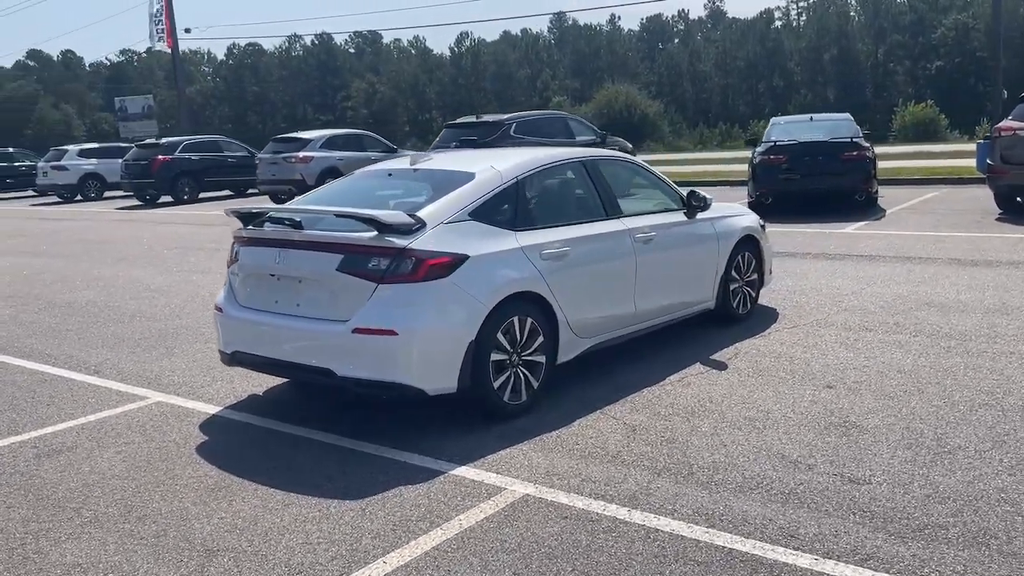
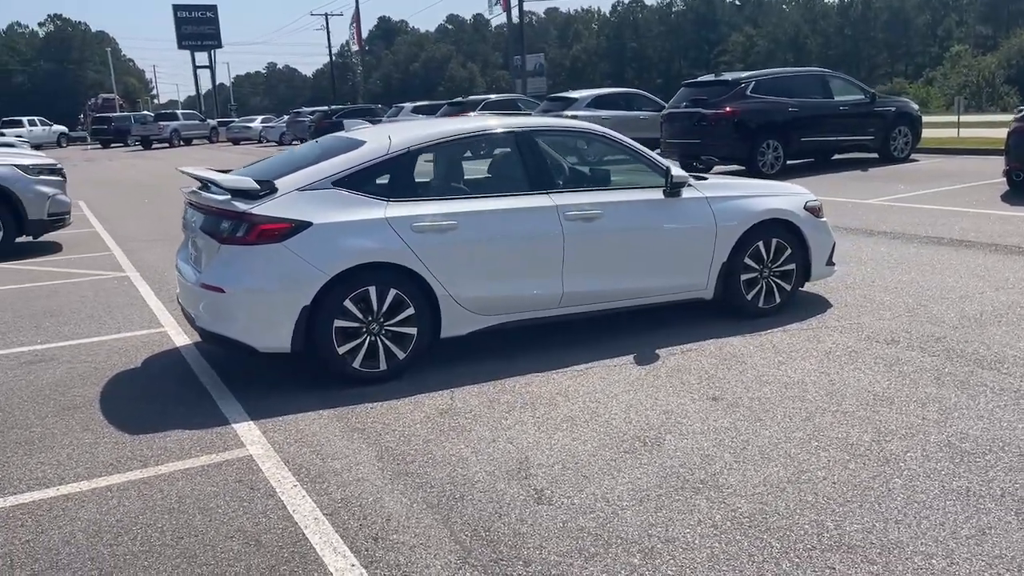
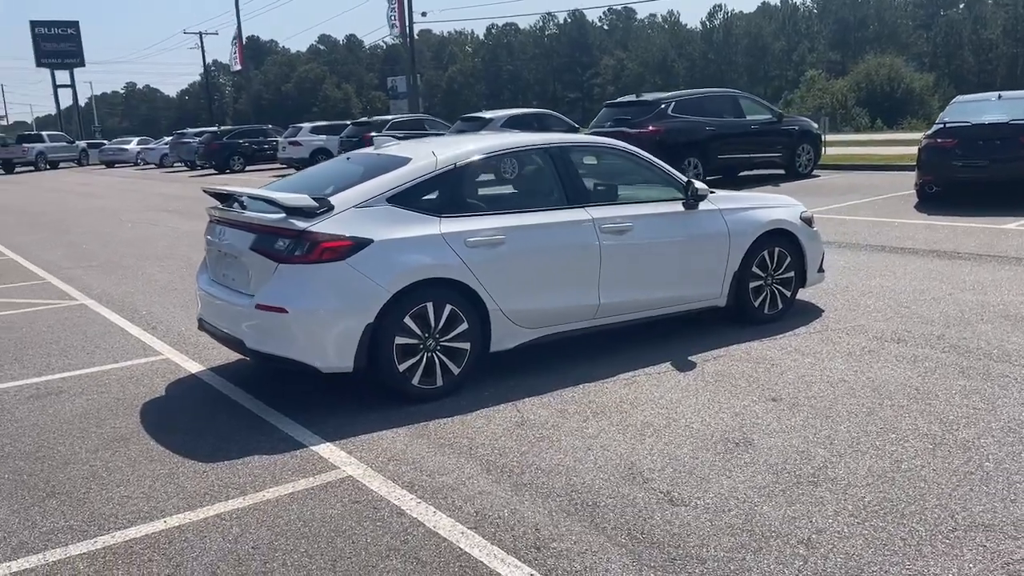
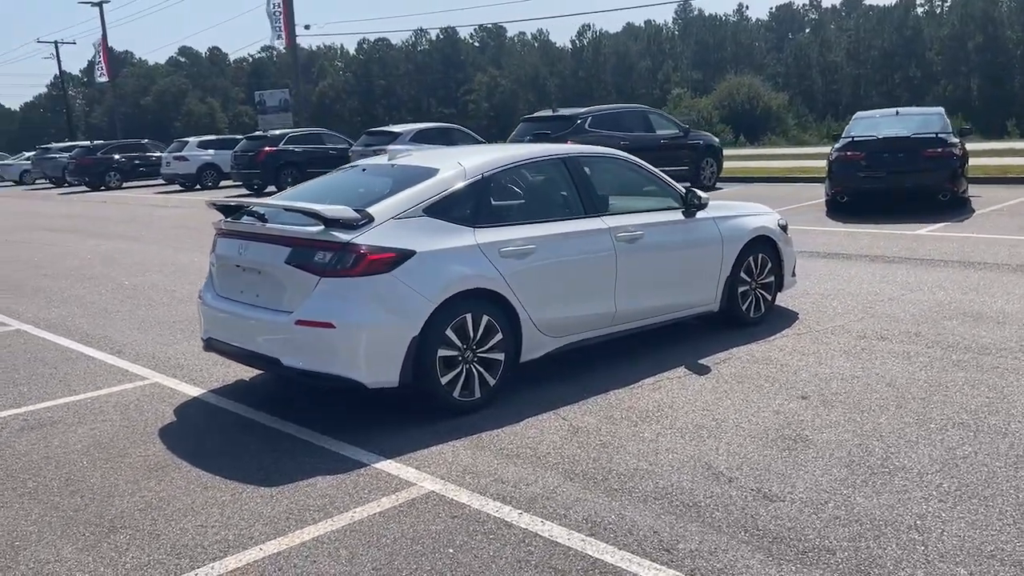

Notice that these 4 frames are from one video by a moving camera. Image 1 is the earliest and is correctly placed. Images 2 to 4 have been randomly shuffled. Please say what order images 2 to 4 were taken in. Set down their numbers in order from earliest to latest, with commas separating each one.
4, 3, 2
